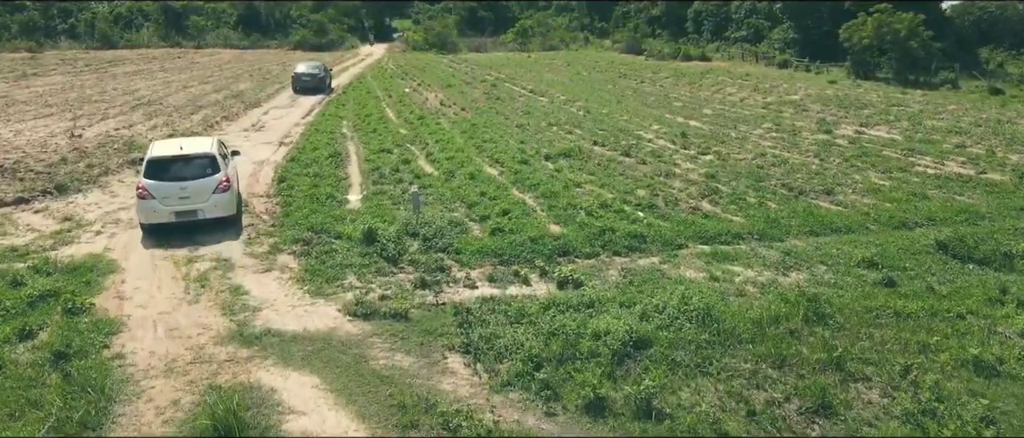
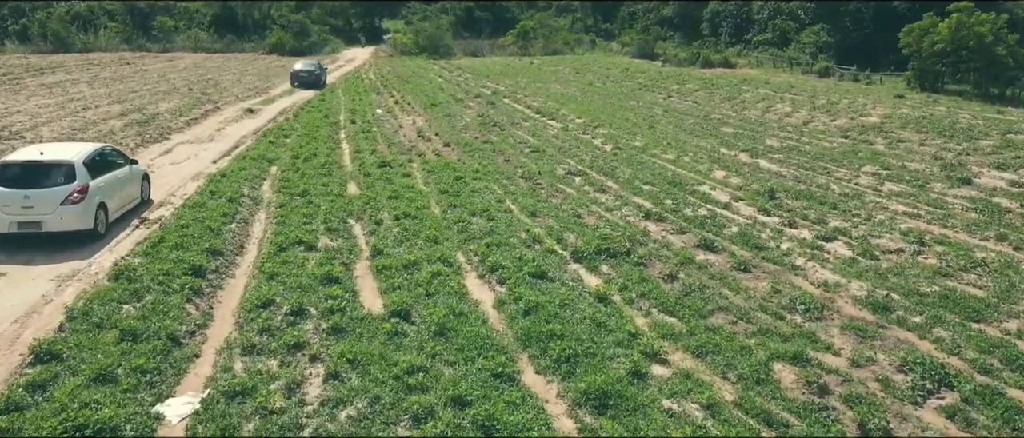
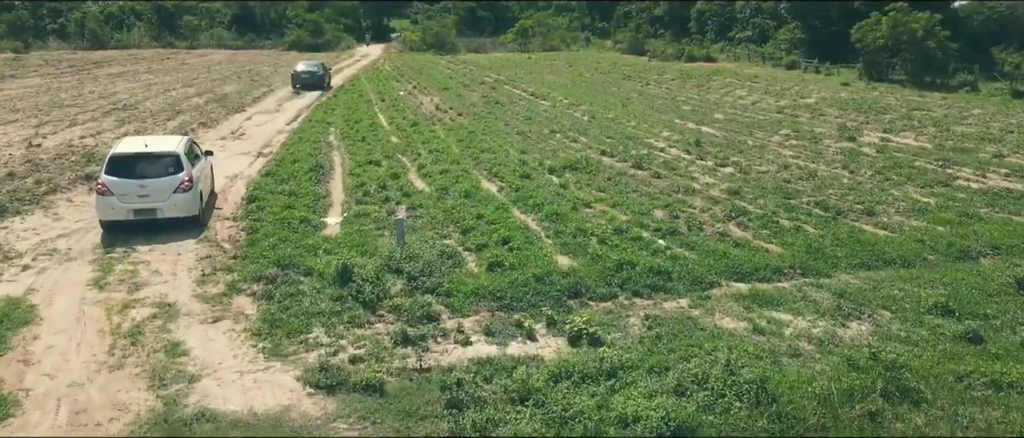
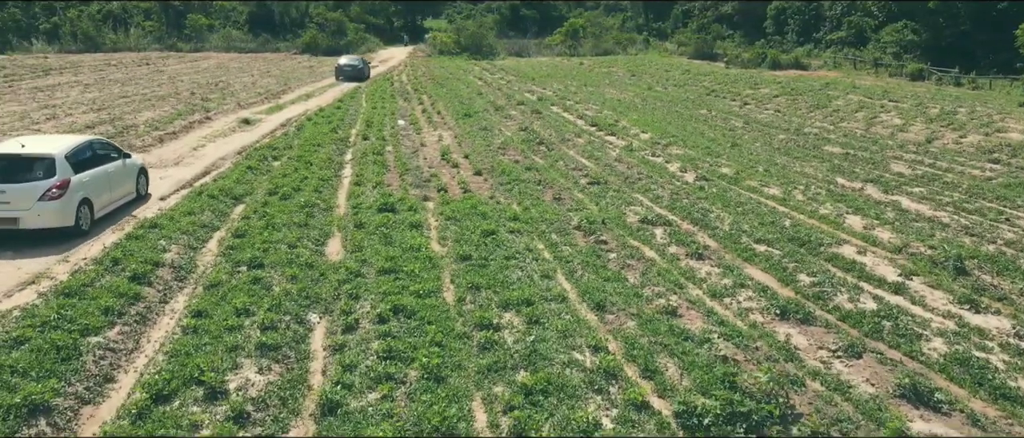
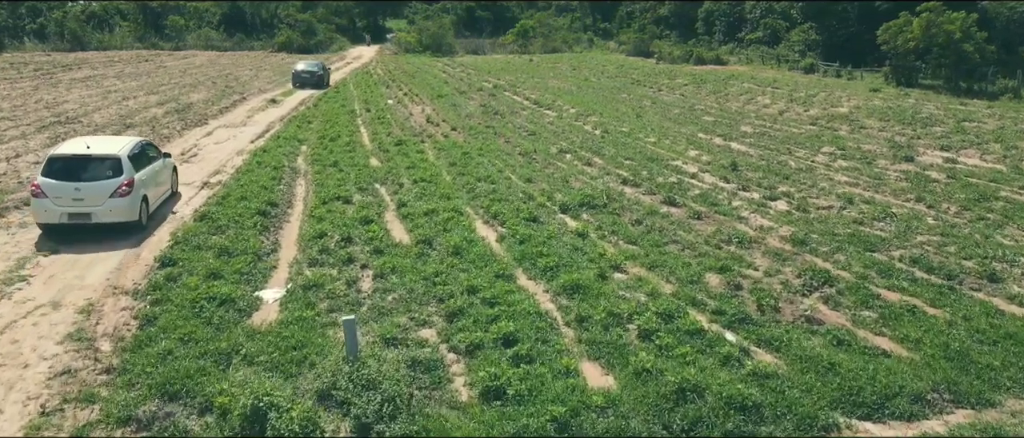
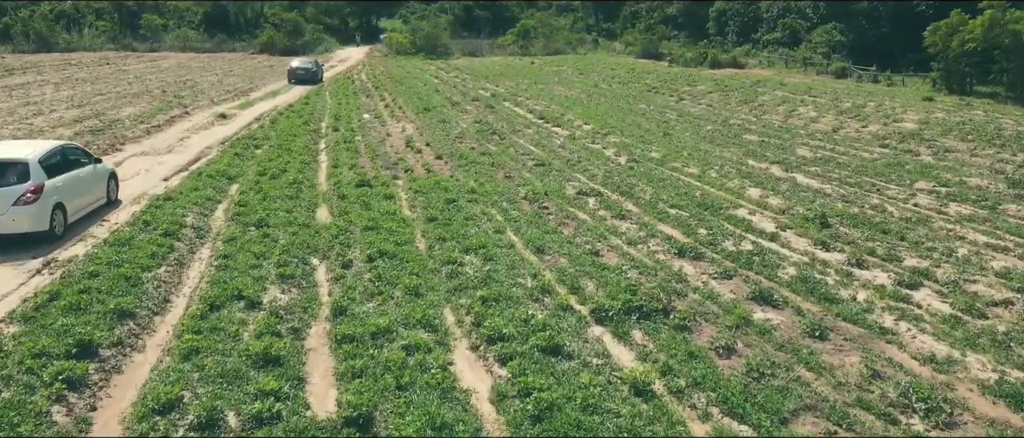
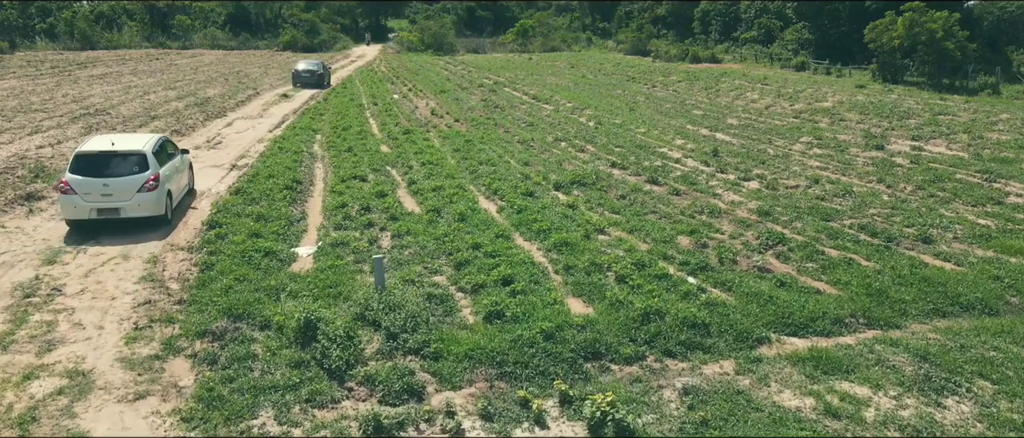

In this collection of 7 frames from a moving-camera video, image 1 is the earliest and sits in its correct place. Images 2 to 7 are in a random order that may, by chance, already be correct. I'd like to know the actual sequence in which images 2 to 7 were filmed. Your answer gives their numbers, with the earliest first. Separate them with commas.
3, 7, 5, 2, 6, 4
